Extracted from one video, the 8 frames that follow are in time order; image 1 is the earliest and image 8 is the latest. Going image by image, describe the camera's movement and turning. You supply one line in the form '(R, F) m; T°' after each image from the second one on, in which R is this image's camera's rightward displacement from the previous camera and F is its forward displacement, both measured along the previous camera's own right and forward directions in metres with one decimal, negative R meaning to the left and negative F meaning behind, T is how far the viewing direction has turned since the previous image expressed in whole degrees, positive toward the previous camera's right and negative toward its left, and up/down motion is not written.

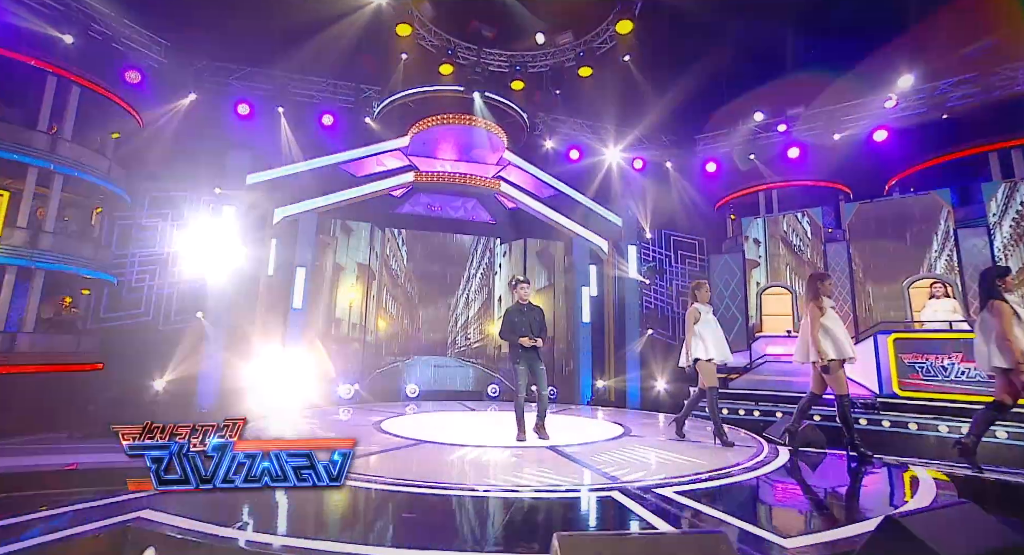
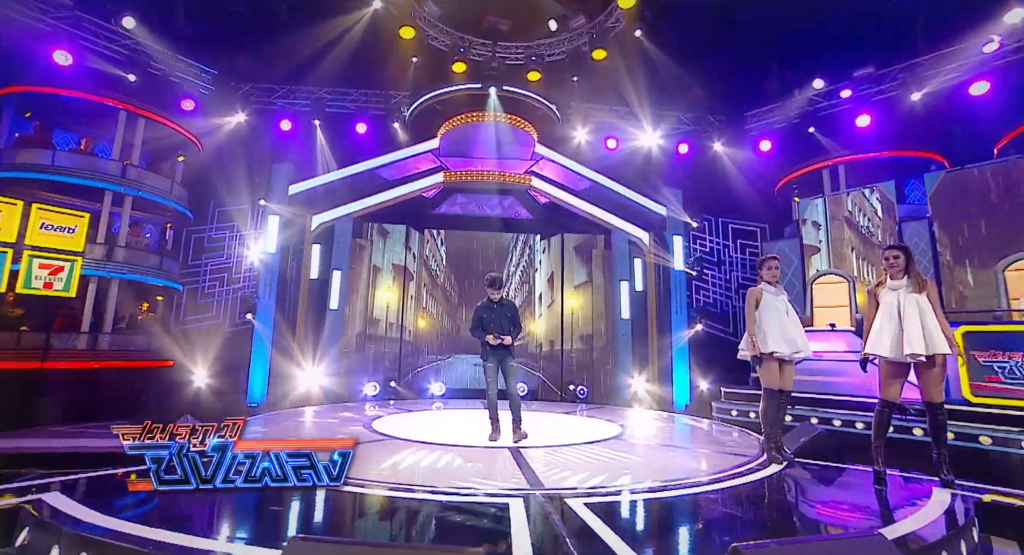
(+1.0, +0.2) m; -10°
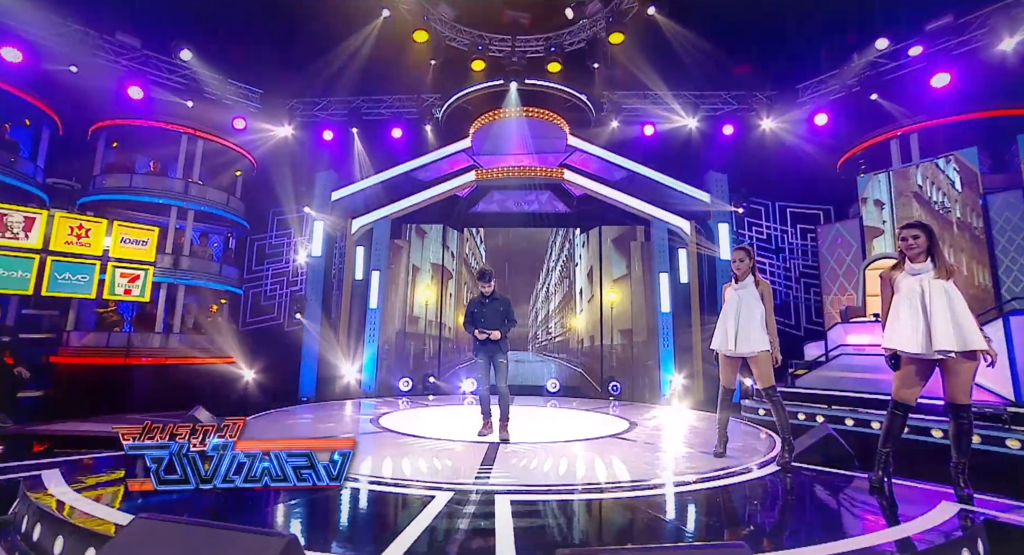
(+0.7, +0.1) m; -9°
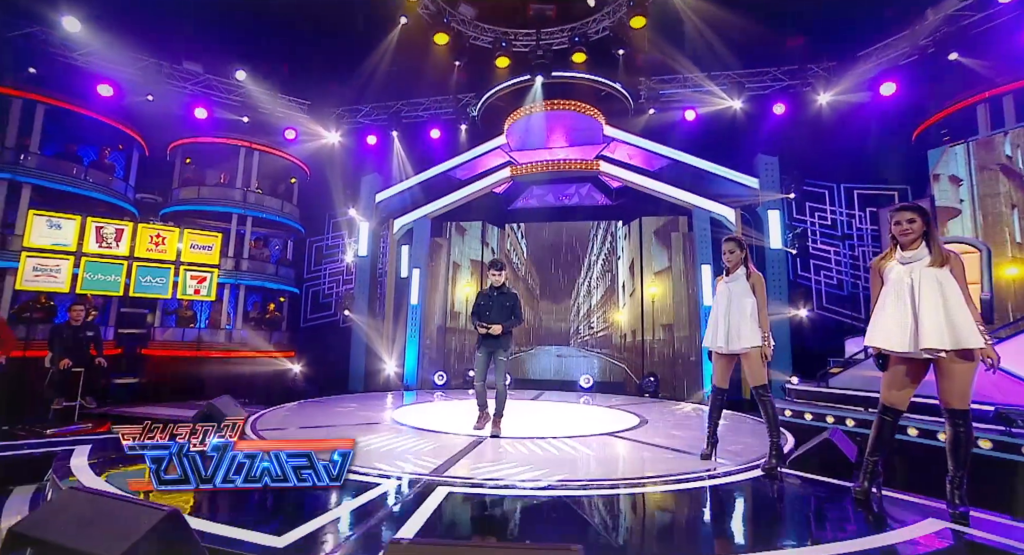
(+0.6, 0.0) m; -9°
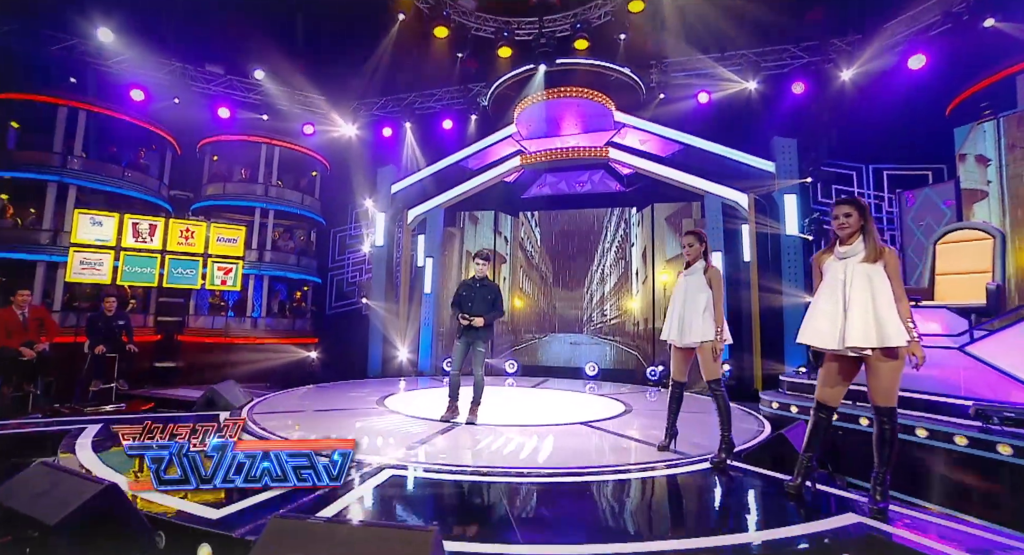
(+0.5, -0.1) m; -5°
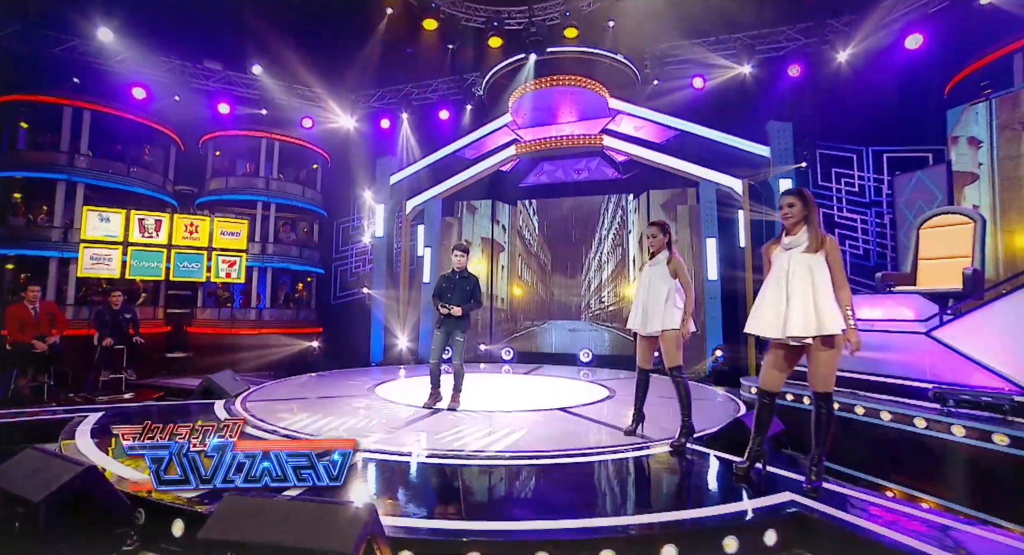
(+0.3, -0.1) m; -1°
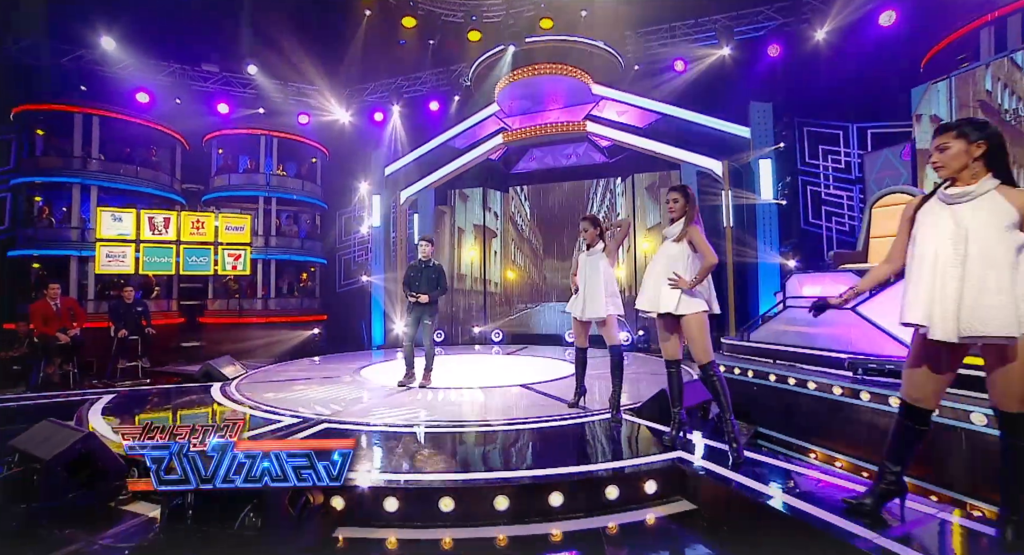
(+0.5, -0.3) m; -2°
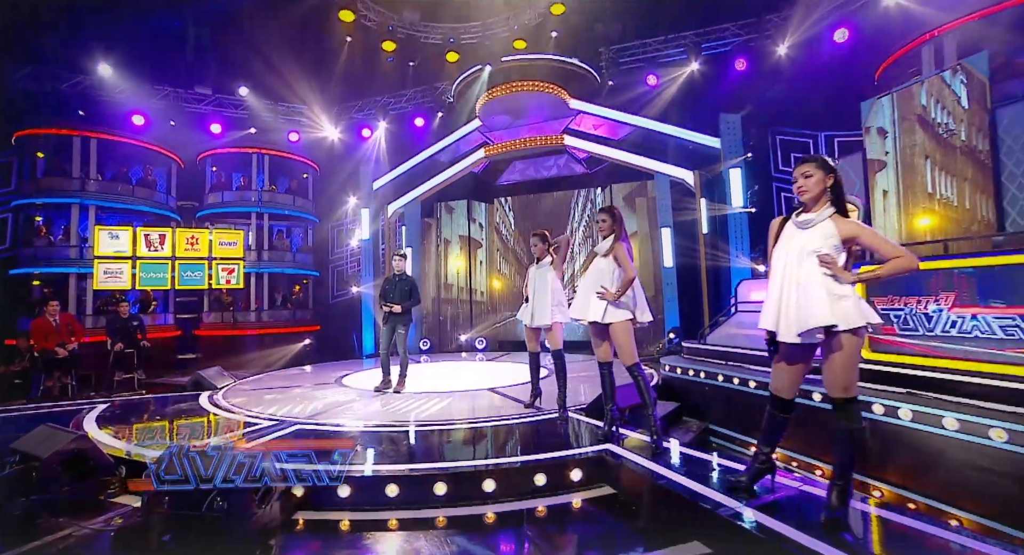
(+0.3, -0.3) m; 0°
